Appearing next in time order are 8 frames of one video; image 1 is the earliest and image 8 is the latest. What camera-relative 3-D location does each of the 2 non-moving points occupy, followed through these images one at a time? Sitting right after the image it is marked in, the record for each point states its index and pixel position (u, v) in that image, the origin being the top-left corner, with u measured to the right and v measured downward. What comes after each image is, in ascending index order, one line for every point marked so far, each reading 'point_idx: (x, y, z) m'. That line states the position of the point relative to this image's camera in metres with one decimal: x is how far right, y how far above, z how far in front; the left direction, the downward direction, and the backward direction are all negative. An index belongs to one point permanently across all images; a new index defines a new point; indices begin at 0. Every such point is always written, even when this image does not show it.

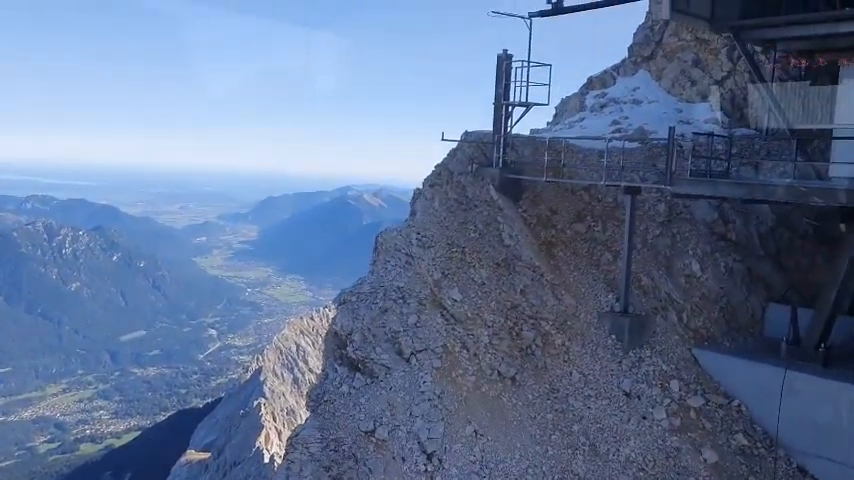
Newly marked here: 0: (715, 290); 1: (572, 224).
0: (+5.9, -1.0, +13.4) m
1: (+3.1, +0.4, +13.9) m
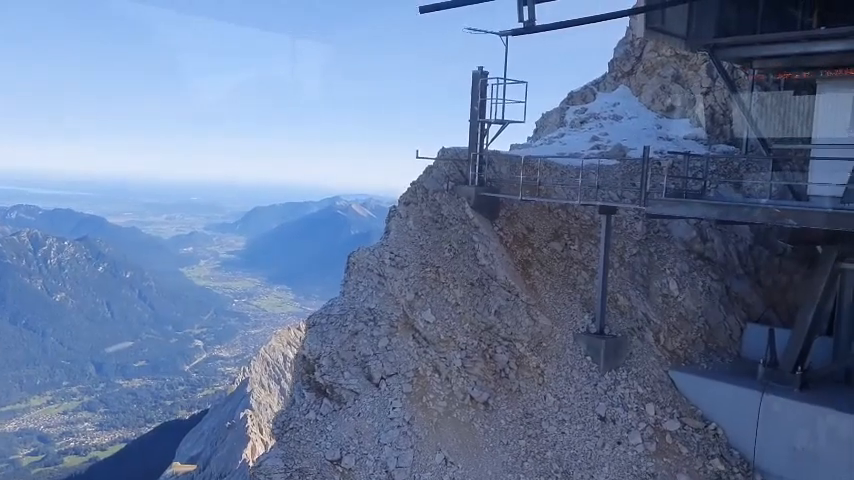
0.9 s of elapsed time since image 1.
0: (+5.3, -1.4, +13.2) m
1: (+2.6, 0.0, +13.7) m
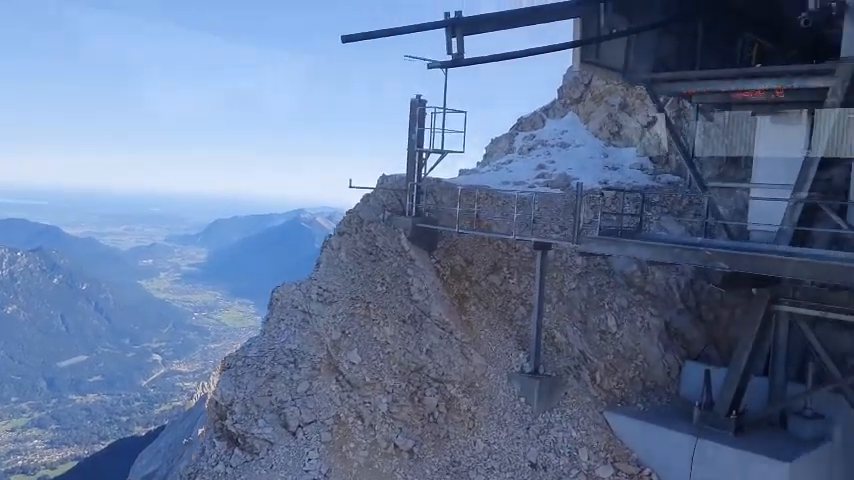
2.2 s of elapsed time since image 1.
0: (+4.0, -2.1, +12.9) m
1: (+1.2, -0.7, +13.3) m
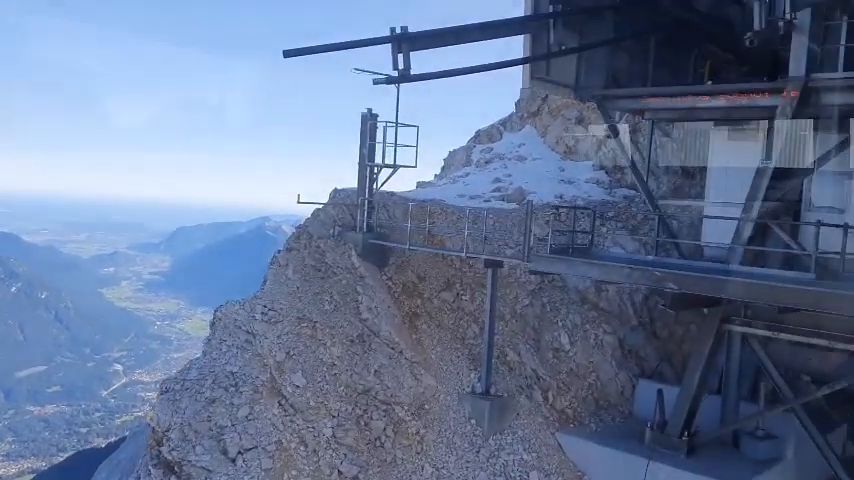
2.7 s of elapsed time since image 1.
0: (+3.1, -2.4, +12.8) m
1: (+0.3, -1.0, +13.1) m
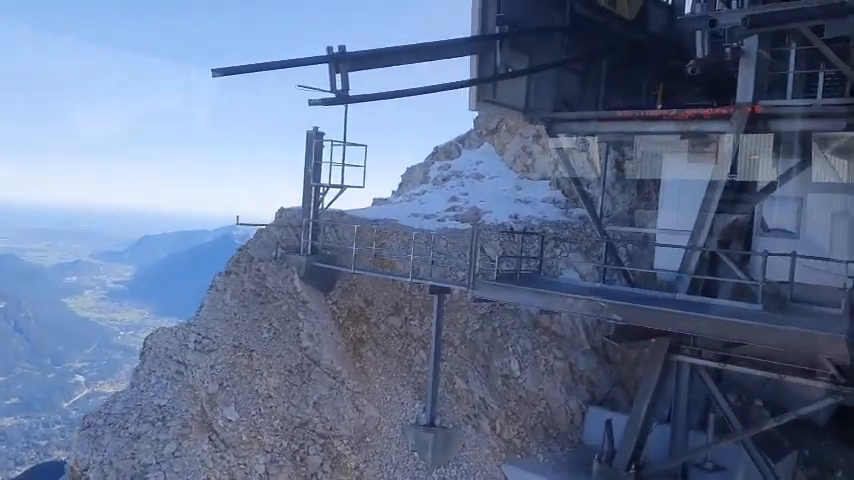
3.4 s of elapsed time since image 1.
0: (+2.0, -2.9, +12.4) m
1: (-0.8, -1.5, +12.6) m
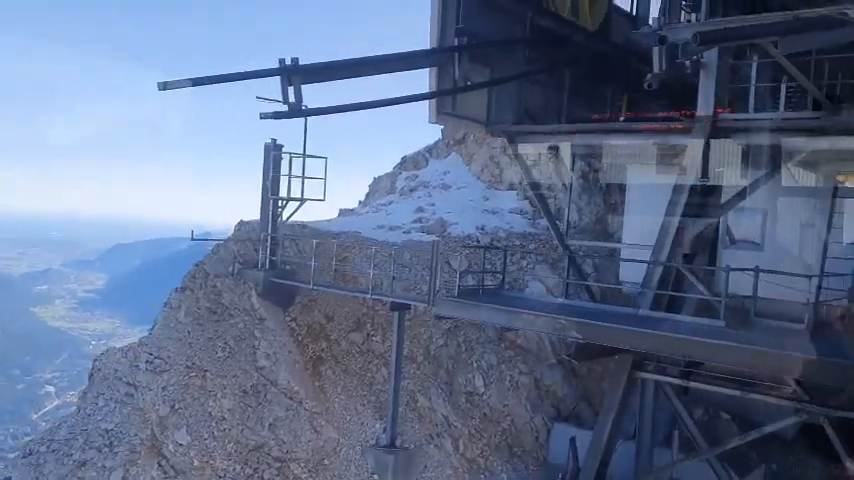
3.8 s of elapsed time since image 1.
0: (+1.3, -3.2, +12.2) m
1: (-1.5, -1.8, +12.3) m
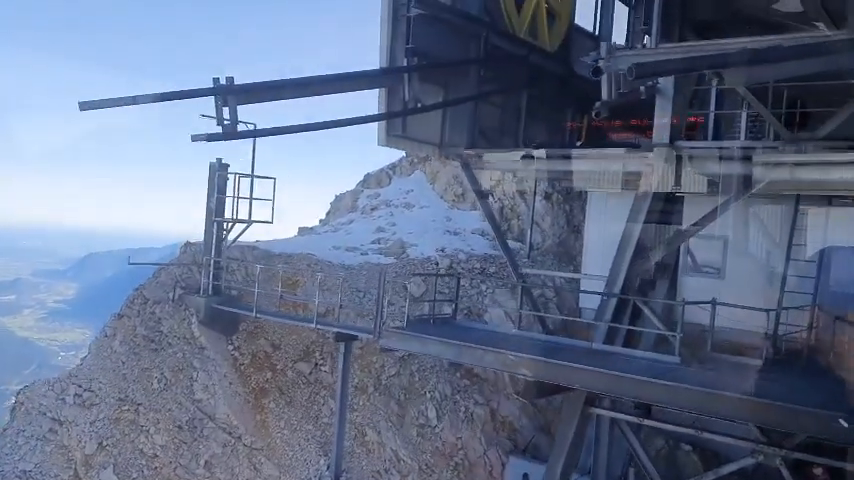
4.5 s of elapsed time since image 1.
0: (+0.4, -3.6, +11.7) m
1: (-2.4, -2.2, +11.7) m
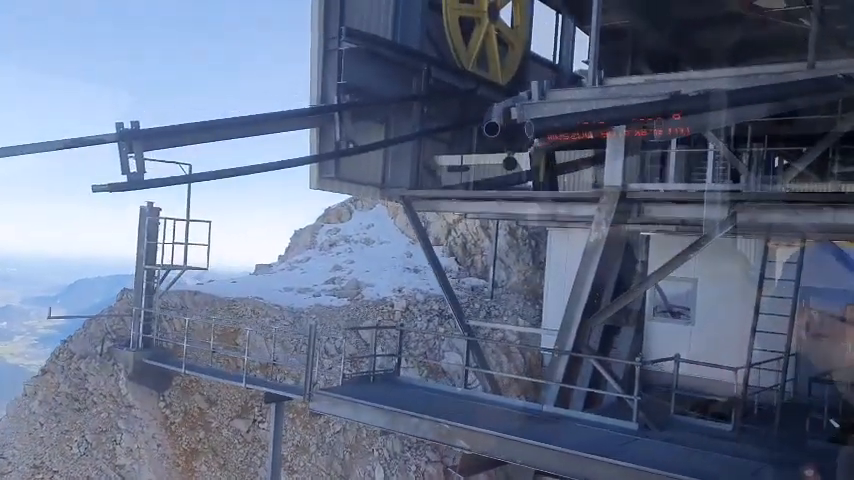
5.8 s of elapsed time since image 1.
0: (-0.5, -4.4, +10.8) m
1: (-3.3, -3.0, +10.9) m
